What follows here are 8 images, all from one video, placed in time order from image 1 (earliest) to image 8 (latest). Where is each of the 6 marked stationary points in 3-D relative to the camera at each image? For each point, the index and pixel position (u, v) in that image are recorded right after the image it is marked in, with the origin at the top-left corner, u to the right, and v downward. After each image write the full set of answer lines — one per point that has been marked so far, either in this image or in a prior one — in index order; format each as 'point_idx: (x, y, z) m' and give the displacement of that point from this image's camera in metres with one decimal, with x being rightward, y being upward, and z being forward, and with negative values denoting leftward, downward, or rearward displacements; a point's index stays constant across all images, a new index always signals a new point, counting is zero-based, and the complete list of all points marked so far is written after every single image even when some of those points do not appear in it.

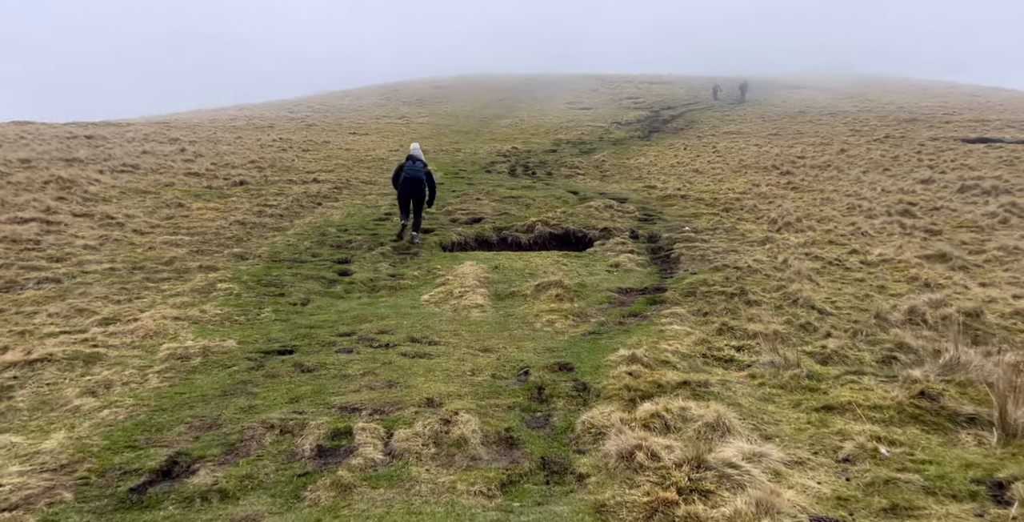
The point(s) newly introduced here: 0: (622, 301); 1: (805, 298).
0: (+2.7, -1.0, +15.6) m
1: (+6.6, -0.8, +14.8) m
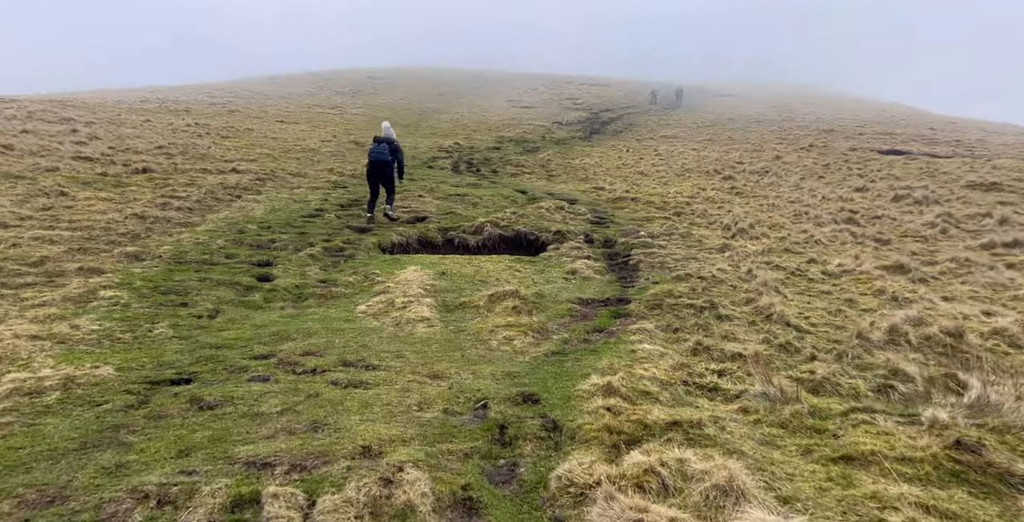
0: (+1.6, -1.1, +14.1) m
1: (+5.5, -1.0, +13.7) m
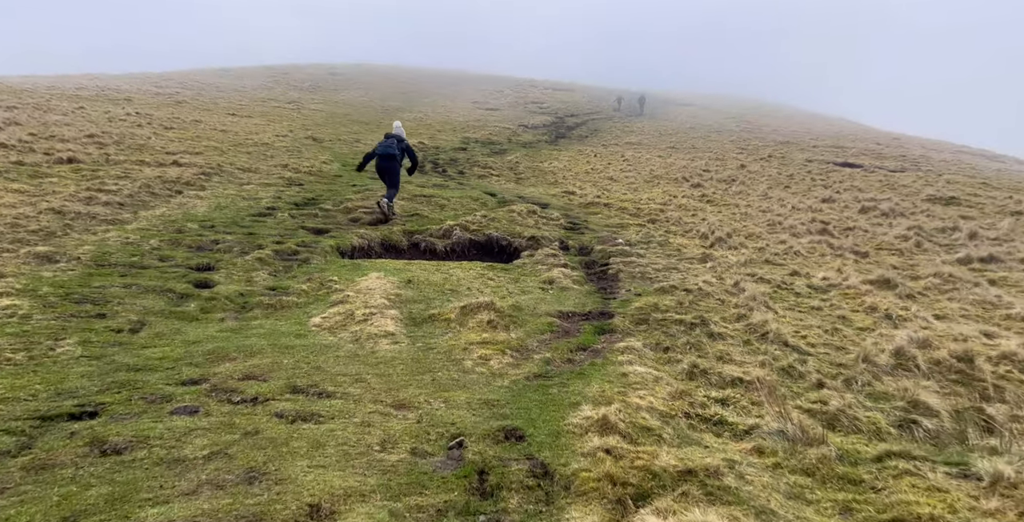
0: (+1.1, -1.3, +12.8) m
1: (+5.0, -1.3, +12.6) m
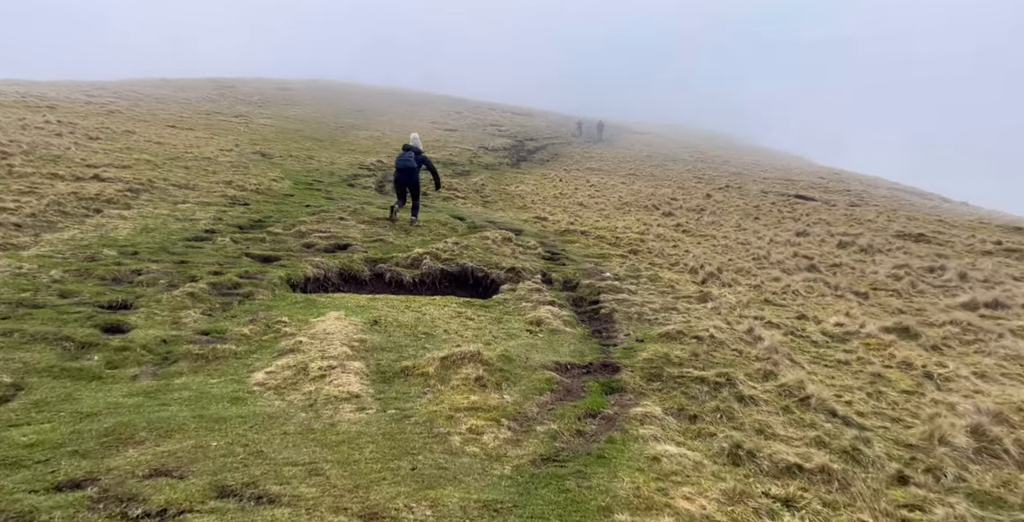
0: (+0.9, -2.1, +10.6) m
1: (+4.9, -2.1, +10.7) m
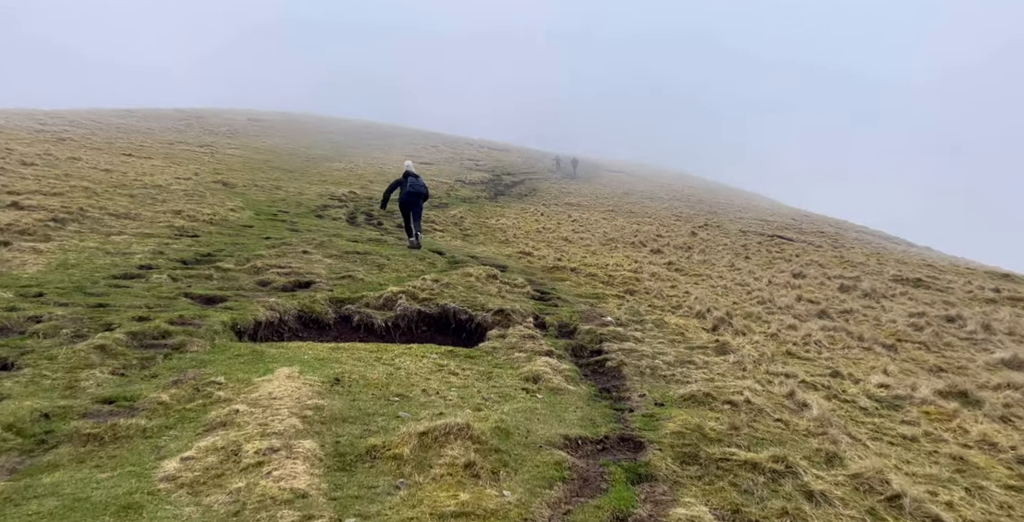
0: (+0.9, -2.7, +8.1) m
1: (+4.9, -2.8, +8.4) m
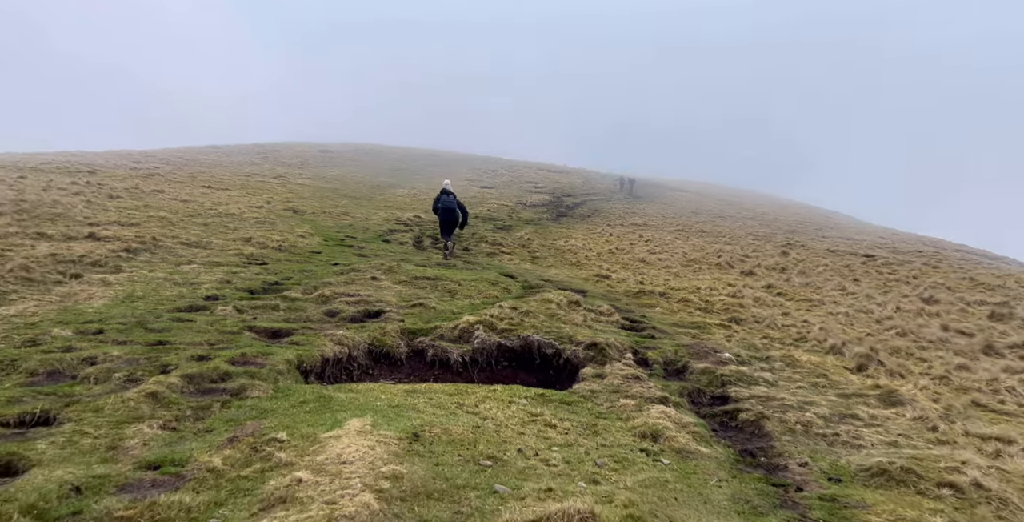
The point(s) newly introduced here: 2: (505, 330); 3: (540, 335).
0: (+2.3, -3.0, +5.6) m
1: (+6.2, -3.0, +5.5) m
2: (-0.2, -1.8, +17.1) m
3: (+0.8, -2.1, +18.4) m
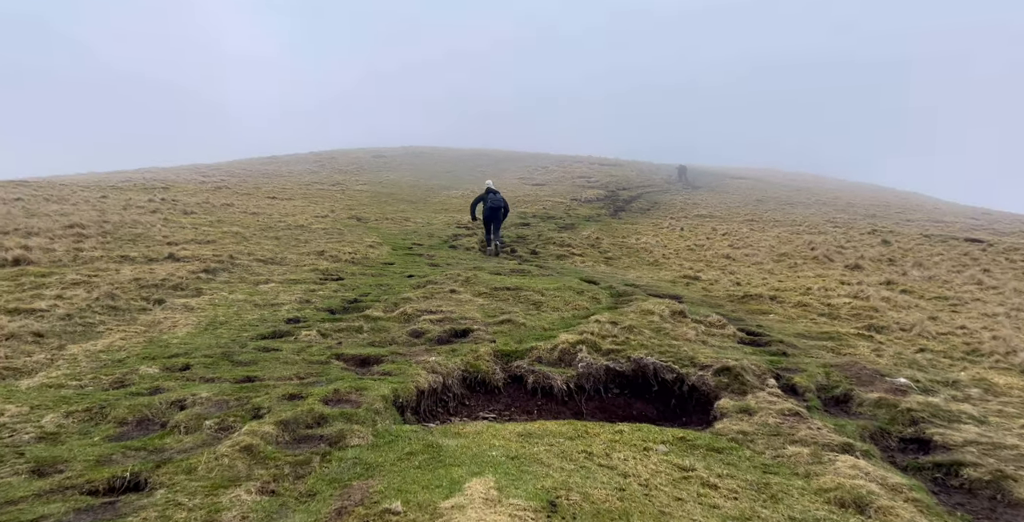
0: (+4.0, -3.3, +3.3) m
1: (+7.9, -3.2, +2.9) m
2: (+2.4, -2.1, +15.0) m
3: (+3.5, -2.3, +16.2) m
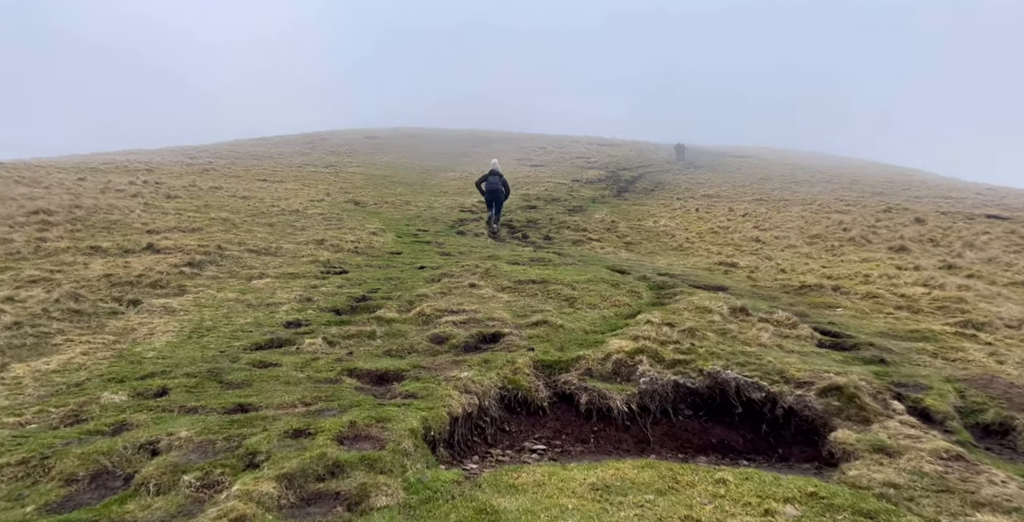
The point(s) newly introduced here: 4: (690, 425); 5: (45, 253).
0: (+5.0, -3.5, +0.6) m
1: (+8.9, -3.3, +0.1) m
2: (+3.4, -2.0, +12.2) m
3: (+4.5, -2.2, +13.4) m
4: (+3.5, -3.2, +12.8) m
5: (-13.8, +0.1, +19.7) m
